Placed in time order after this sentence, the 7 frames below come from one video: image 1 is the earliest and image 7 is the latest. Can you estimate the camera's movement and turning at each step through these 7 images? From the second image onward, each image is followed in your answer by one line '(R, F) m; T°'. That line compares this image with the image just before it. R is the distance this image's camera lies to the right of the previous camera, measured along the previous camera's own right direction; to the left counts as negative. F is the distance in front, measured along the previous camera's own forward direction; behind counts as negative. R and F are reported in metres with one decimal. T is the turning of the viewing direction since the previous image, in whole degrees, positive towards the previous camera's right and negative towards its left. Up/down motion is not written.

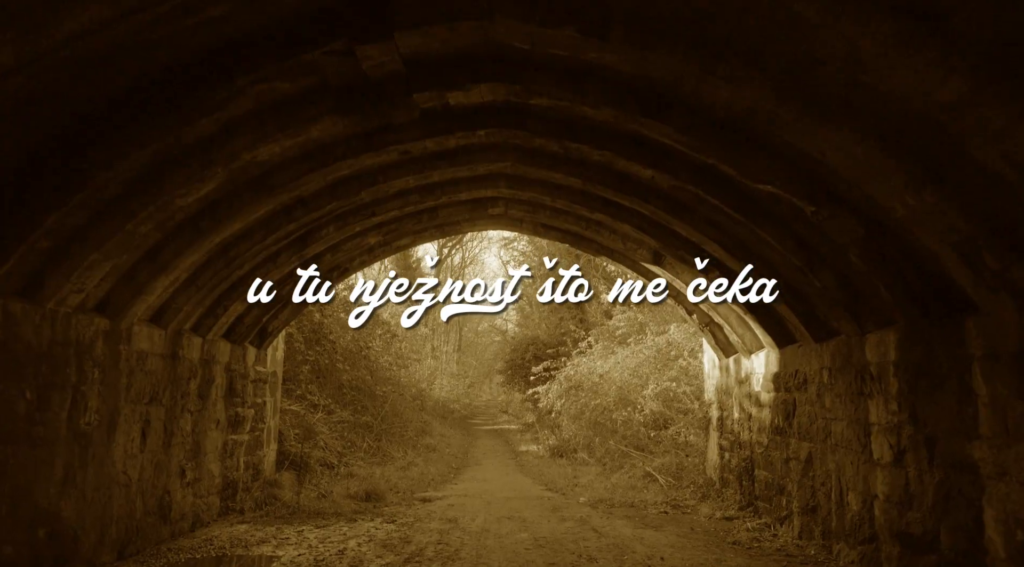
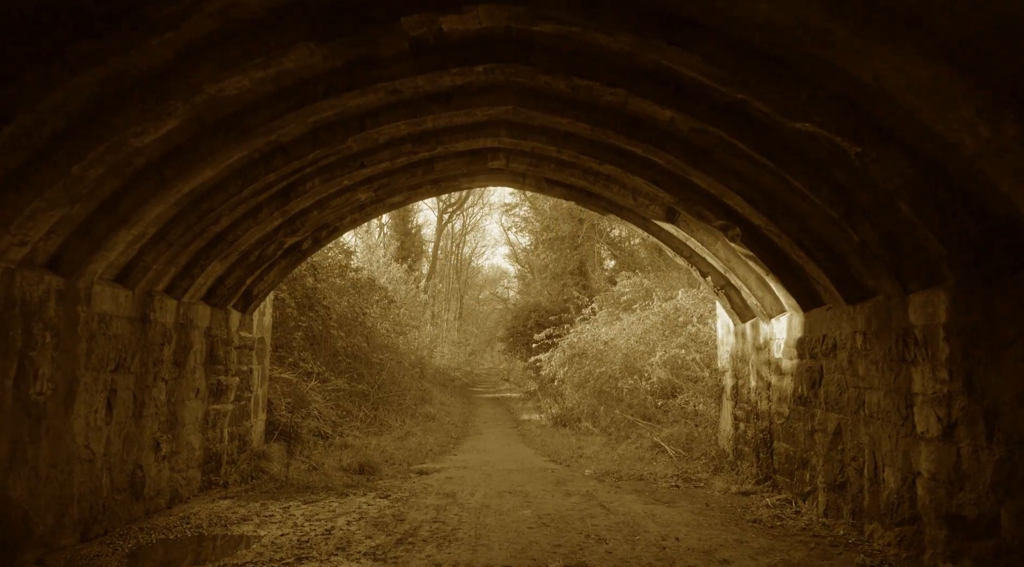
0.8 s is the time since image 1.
(0.0, +0.7) m; 0°
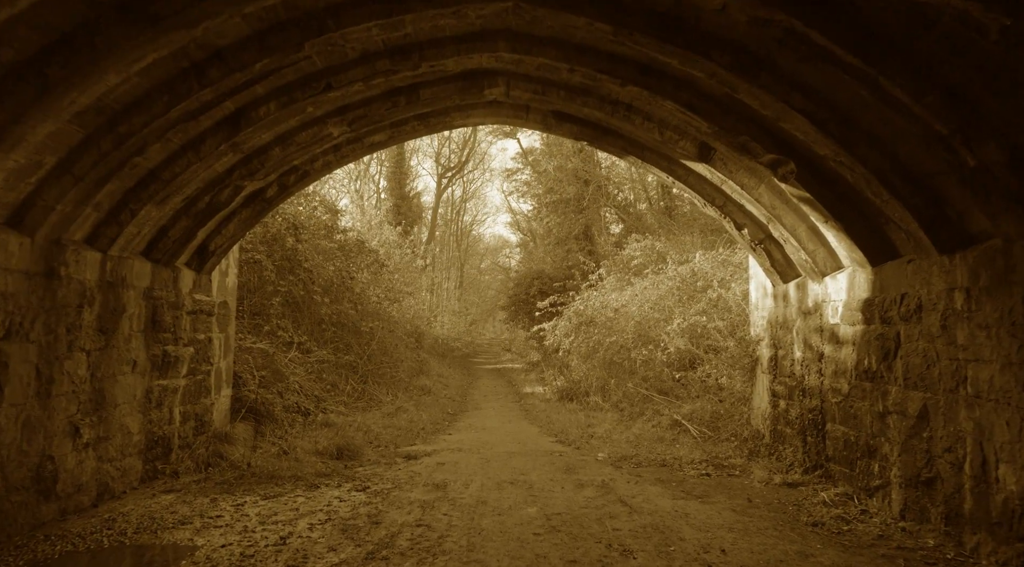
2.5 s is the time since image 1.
(0.0, +1.5) m; 0°
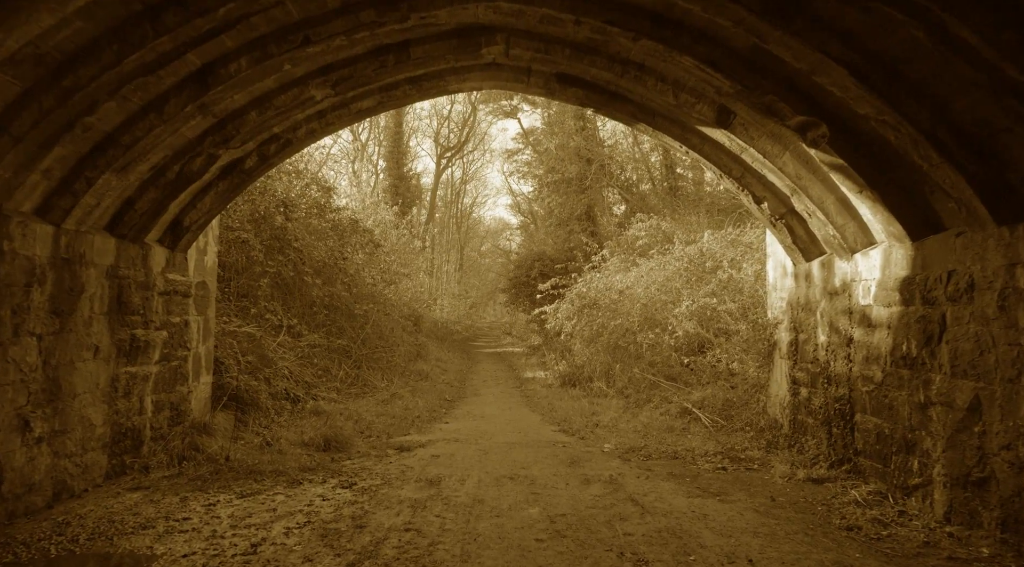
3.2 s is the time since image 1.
(0.0, +0.7) m; 0°
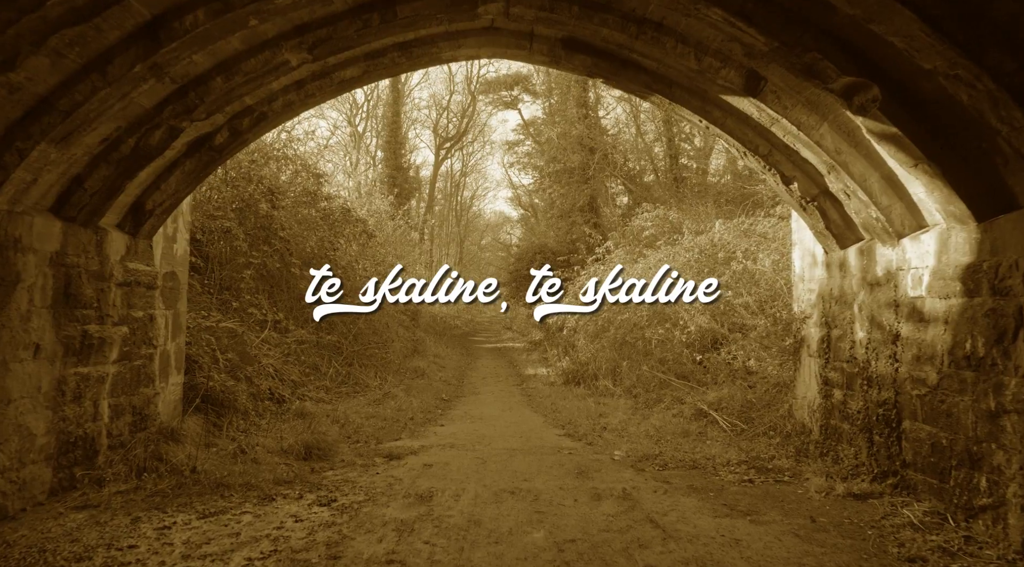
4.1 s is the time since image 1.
(0.0, +0.8) m; 0°
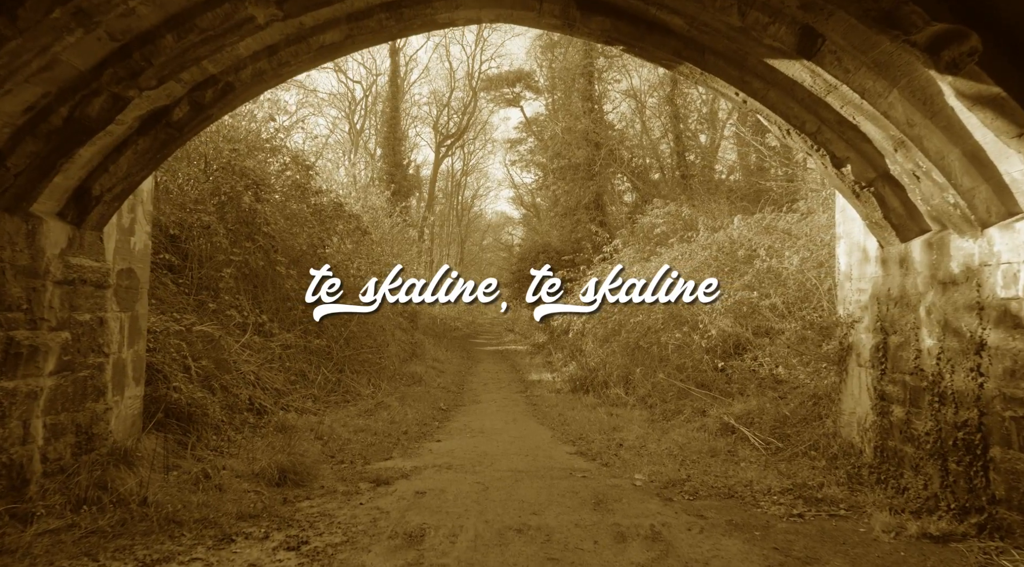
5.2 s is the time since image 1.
(0.0, +1.0) m; 0°
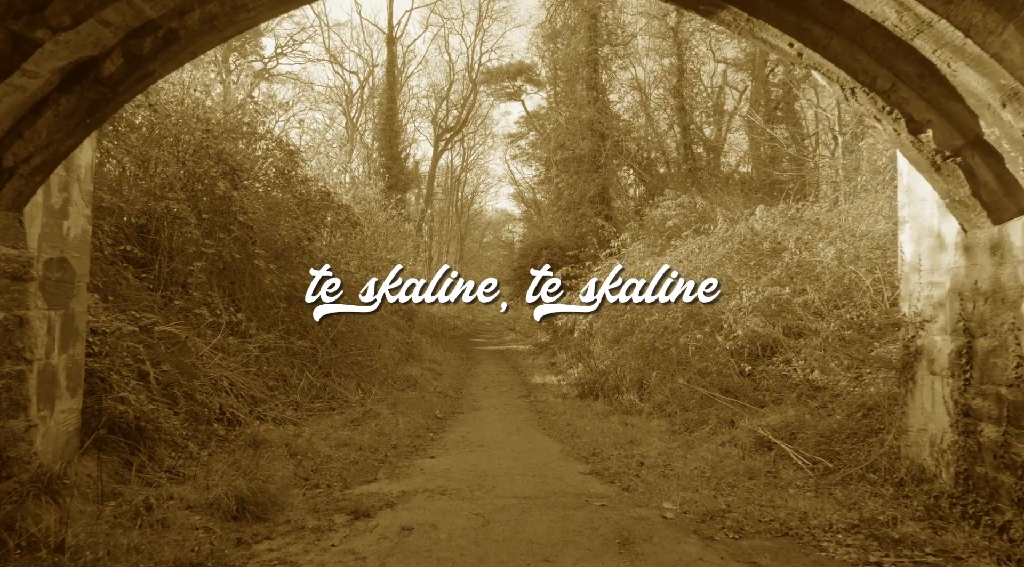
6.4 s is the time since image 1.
(0.0, +1.1) m; 0°
